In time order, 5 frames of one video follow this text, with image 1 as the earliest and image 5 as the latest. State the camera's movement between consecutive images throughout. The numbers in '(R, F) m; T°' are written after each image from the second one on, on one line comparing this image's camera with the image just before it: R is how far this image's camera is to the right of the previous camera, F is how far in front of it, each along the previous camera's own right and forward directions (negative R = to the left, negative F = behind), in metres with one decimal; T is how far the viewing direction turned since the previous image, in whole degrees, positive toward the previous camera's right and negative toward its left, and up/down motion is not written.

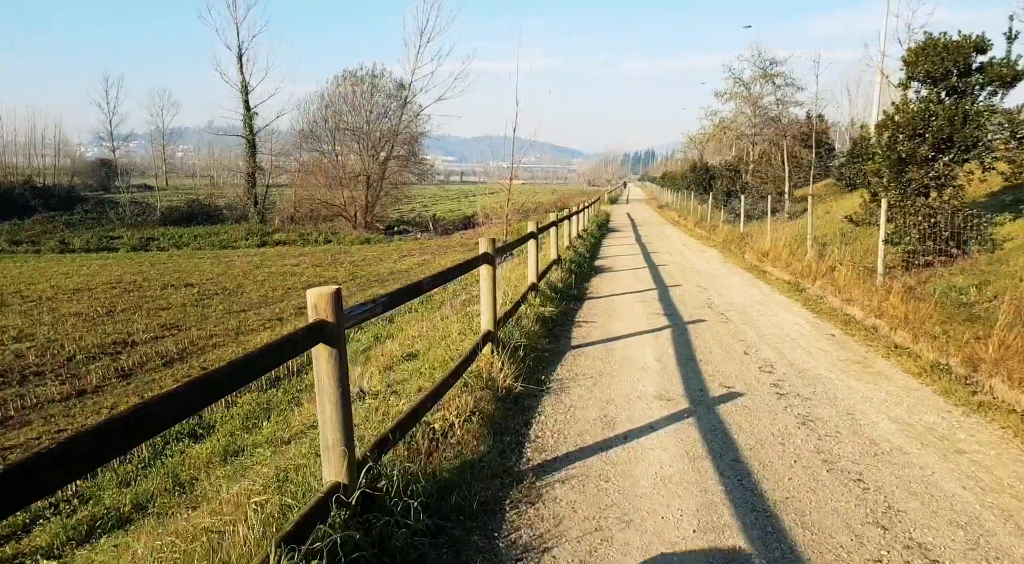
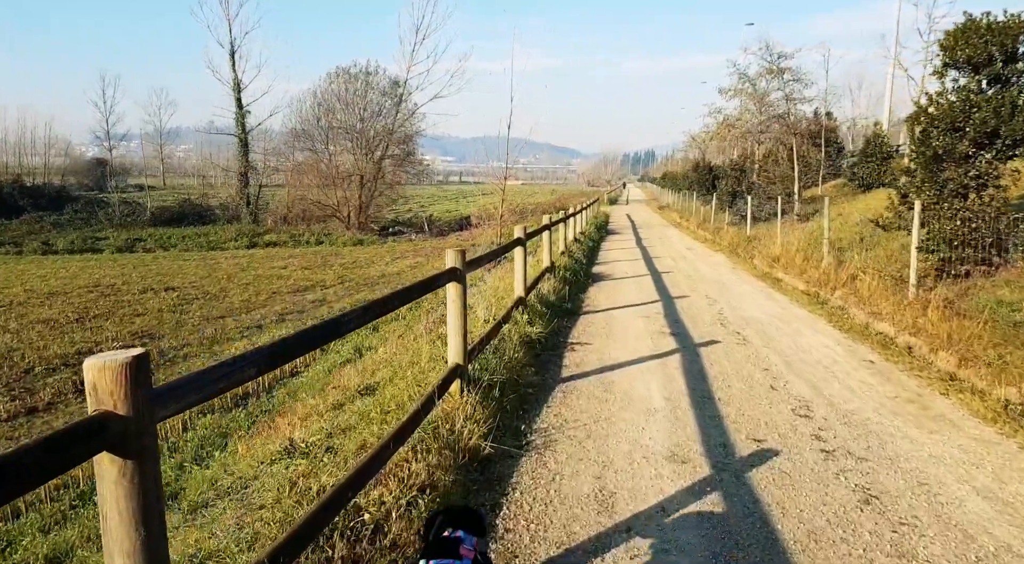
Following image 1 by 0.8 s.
(+0.1, +0.8) m; 0°
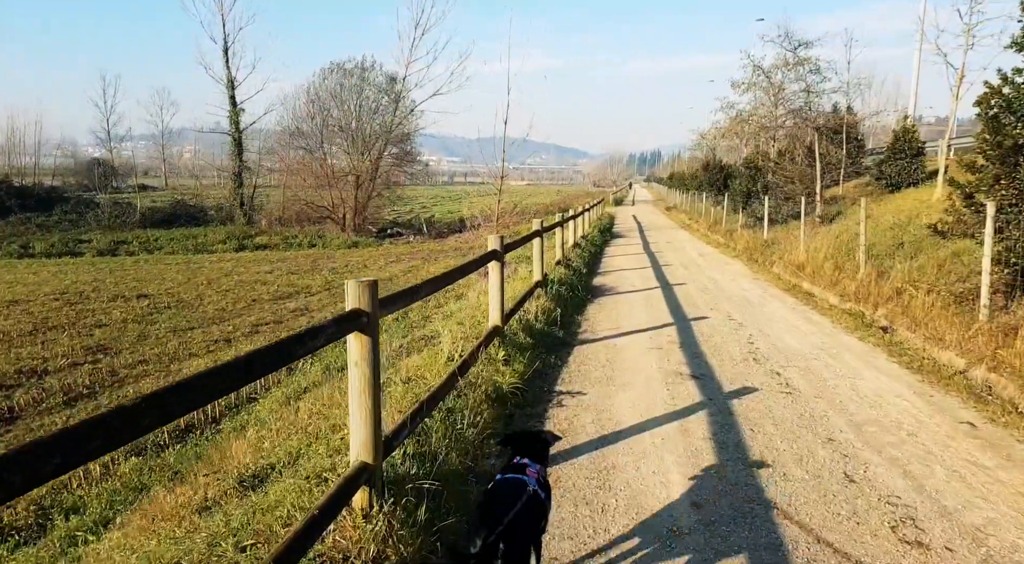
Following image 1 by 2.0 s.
(+0.2, +1.3) m; 0°
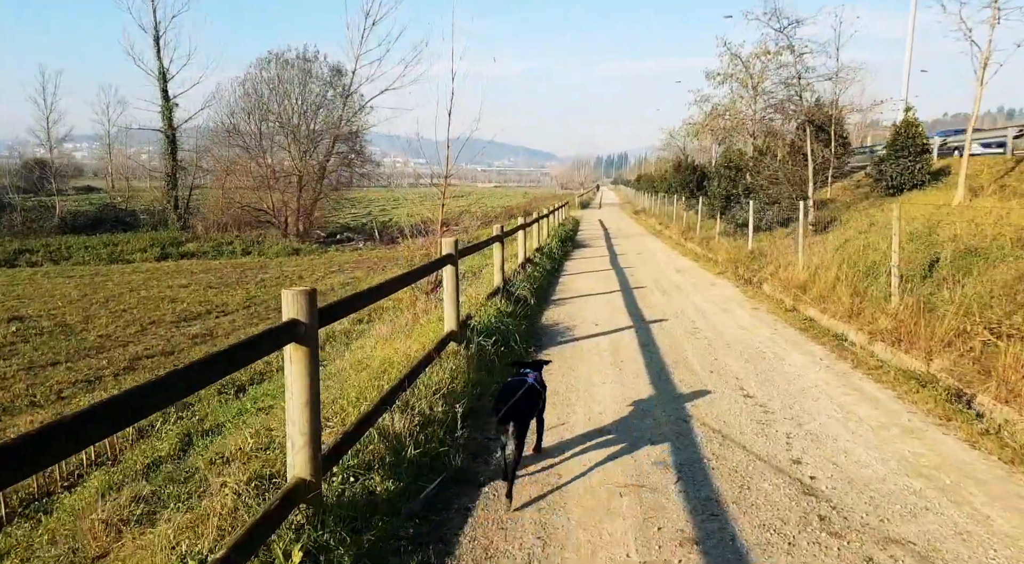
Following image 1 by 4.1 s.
(+0.4, +2.2) m; +3°
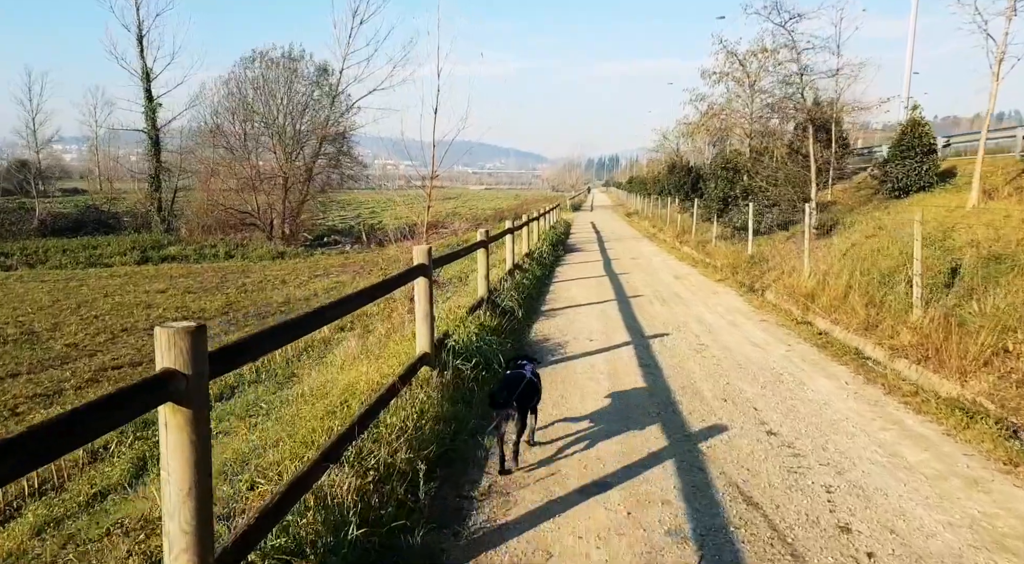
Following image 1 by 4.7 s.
(0.0, +0.6) m; +1°
